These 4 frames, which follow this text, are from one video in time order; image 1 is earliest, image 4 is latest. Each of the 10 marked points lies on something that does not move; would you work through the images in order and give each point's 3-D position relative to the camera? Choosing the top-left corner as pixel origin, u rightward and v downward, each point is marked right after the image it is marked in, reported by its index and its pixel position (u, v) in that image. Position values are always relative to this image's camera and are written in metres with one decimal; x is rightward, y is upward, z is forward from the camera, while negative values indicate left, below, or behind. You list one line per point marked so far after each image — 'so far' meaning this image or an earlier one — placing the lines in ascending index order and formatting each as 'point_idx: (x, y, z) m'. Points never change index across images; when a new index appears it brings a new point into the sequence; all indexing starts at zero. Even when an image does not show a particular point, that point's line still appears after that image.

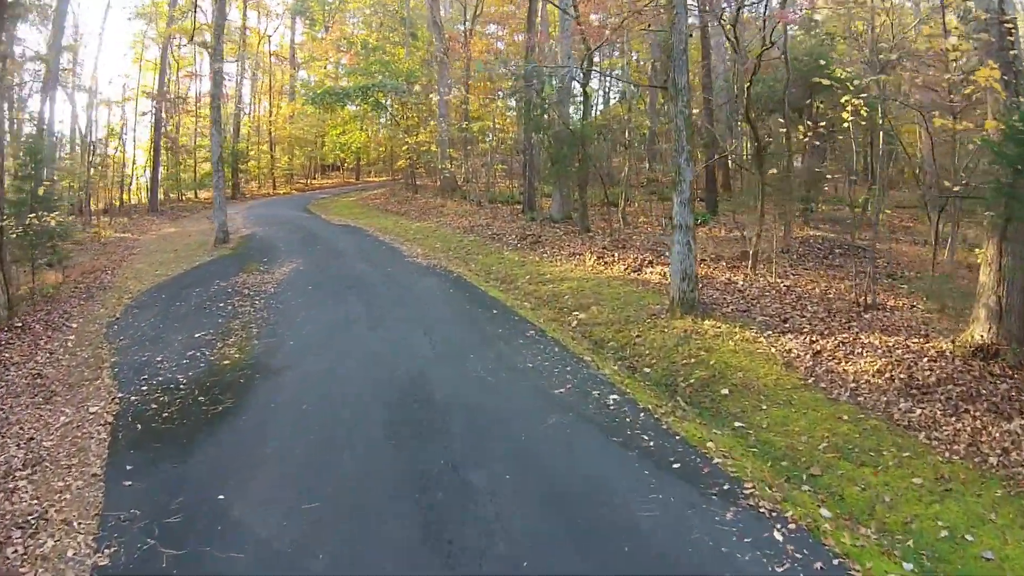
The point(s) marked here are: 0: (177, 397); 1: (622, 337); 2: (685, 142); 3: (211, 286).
0: (-2.6, -0.8, +9.4) m
1: (+1.0, -0.4, +11.5) m
2: (+1.6, +1.4, +11.7) m
3: (-3.9, +0.1, +16.0) m
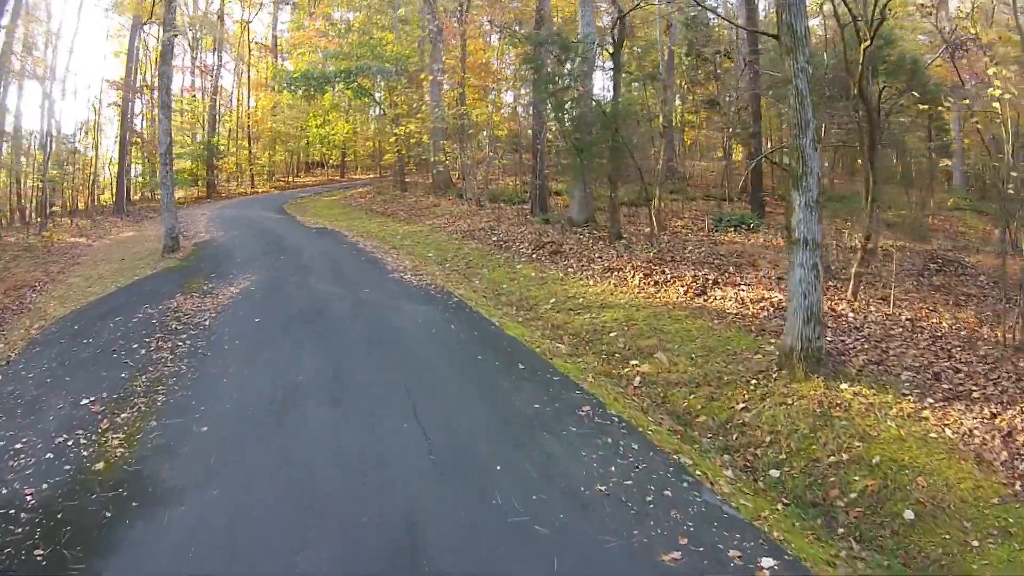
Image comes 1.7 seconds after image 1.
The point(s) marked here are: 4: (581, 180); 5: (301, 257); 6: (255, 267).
0: (-2.3, -1.1, +5.5) m
1: (+1.3, -0.7, +7.6) m
2: (+1.9, +1.1, +7.8) m
3: (-3.7, -0.2, +12.1) m
4: (+1.0, +1.5, +17.2) m
5: (-2.8, +0.6, +15.9) m
6: (-3.1, +0.4, +14.9) m
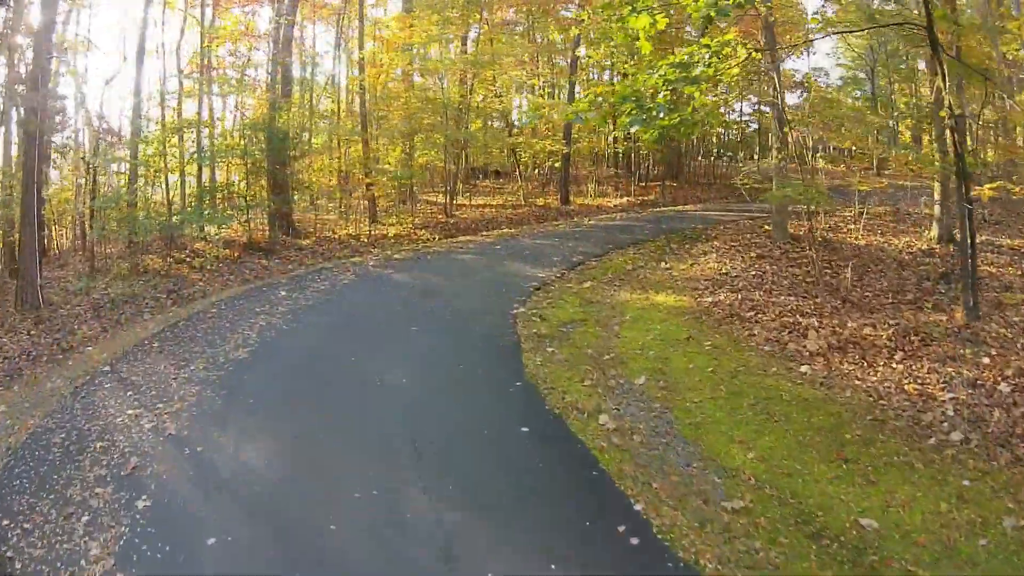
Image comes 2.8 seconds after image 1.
0: (-2.0, -1.4, +3.4) m
1: (+1.6, -1.0, +5.5) m
2: (+2.3, +0.8, +5.7) m
3: (-3.4, -0.5, +10.0) m
4: (+1.3, +1.2, +15.1) m
5: (-2.4, +0.3, +13.8) m
6: (-2.8, +0.1, +12.8) m
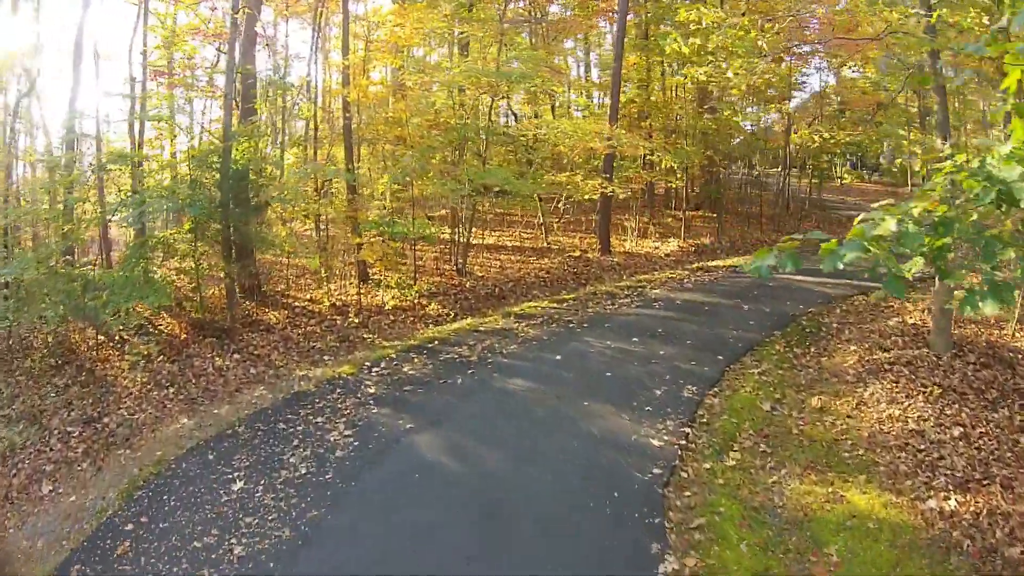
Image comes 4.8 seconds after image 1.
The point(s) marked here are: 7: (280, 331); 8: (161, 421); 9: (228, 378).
0: (-1.2, -2.5, -0.2) m
1: (+2.3, -2.1, +2.0) m
2: (+3.0, -0.3, +2.2) m
3: (-2.8, -1.5, +6.3) m
4: (+1.7, +0.3, +11.5) m
5: (-2.0, -0.6, +10.1) m
6: (-2.3, -0.8, +9.1) m
7: (-2.0, -0.4, +11.0) m
8: (-2.4, -0.9, +8.6) m
9: (-2.2, -0.7, +9.5) m
